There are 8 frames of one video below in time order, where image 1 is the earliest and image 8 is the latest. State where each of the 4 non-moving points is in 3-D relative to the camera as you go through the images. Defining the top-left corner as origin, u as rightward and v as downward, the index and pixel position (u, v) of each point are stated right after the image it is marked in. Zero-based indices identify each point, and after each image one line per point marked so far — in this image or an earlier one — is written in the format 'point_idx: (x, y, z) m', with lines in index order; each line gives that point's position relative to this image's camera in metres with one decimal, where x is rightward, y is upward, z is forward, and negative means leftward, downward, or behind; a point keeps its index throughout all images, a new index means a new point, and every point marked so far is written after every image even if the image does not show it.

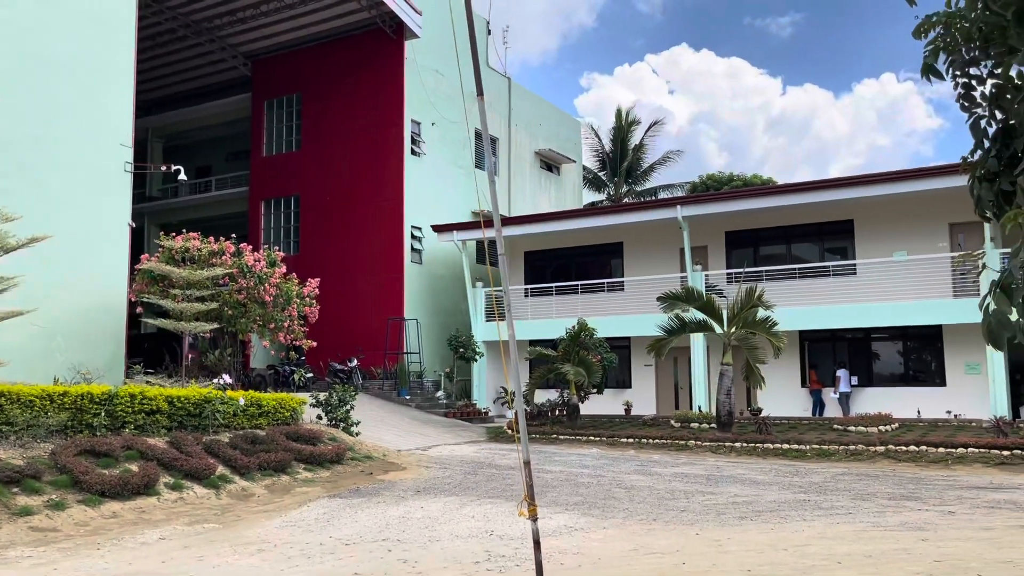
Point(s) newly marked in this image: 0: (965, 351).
0: (+9.6, -1.3, +17.9) m
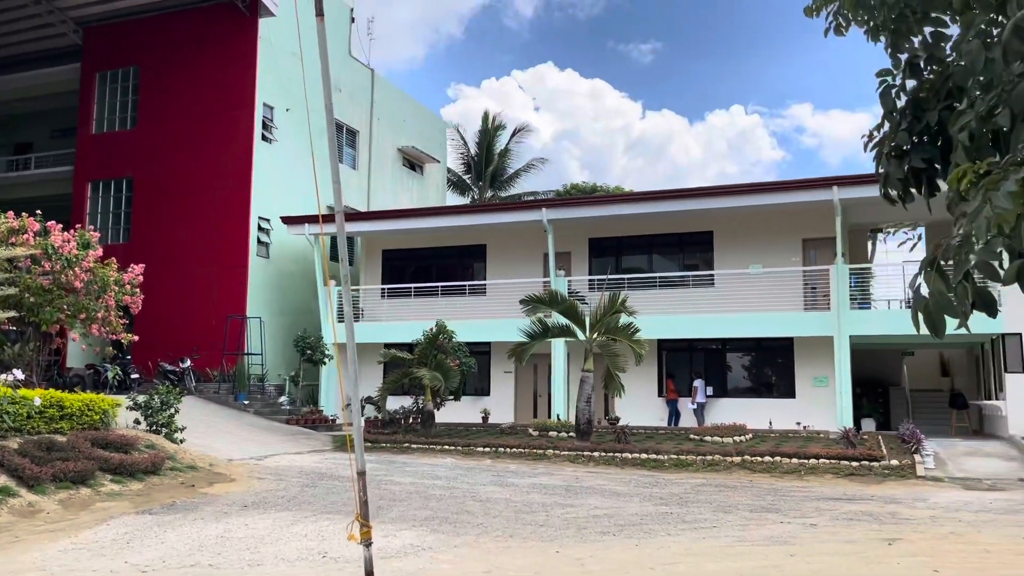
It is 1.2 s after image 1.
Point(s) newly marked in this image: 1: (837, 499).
0: (+6.6, -1.6, +18.3) m
1: (+4.2, -2.7, +10.9) m
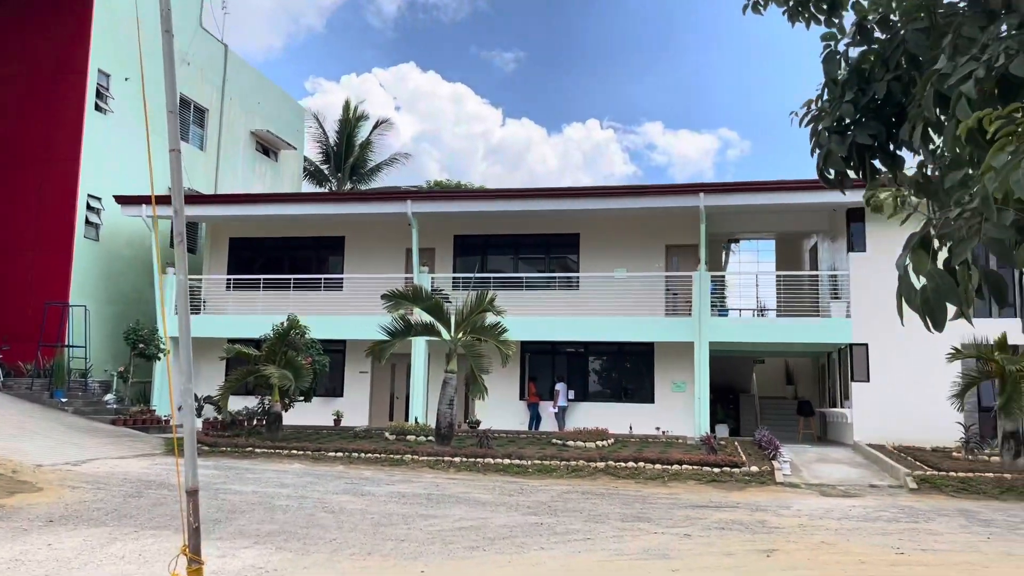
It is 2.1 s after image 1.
0: (+3.5, -1.8, +18.4) m
1: (+2.4, -2.8, +10.7) m
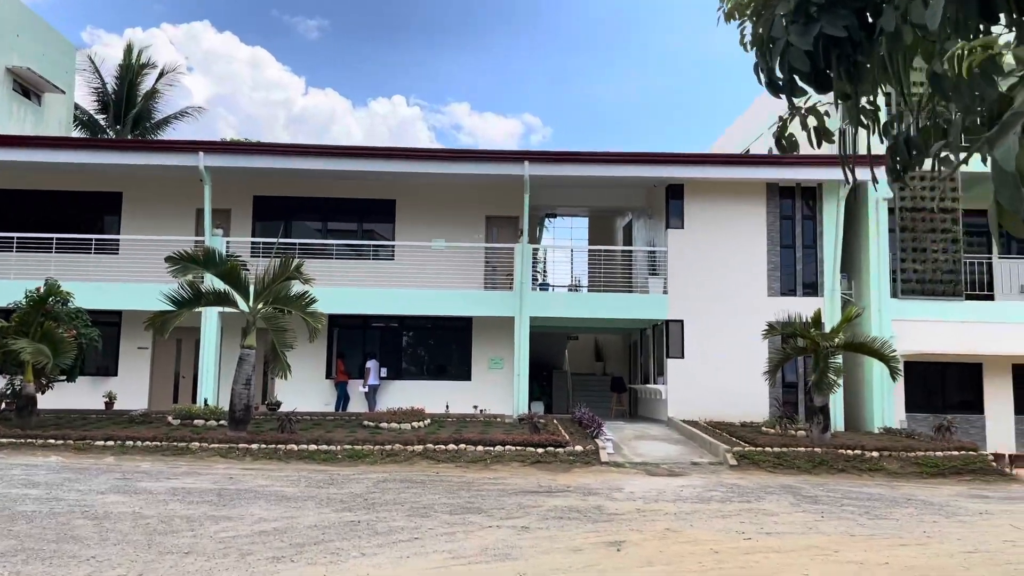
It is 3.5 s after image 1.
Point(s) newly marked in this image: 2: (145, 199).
0: (-0.4, -1.2, +17.6) m
1: (+0.3, -2.4, +9.8) m
2: (-7.8, +1.9, +17.9) m
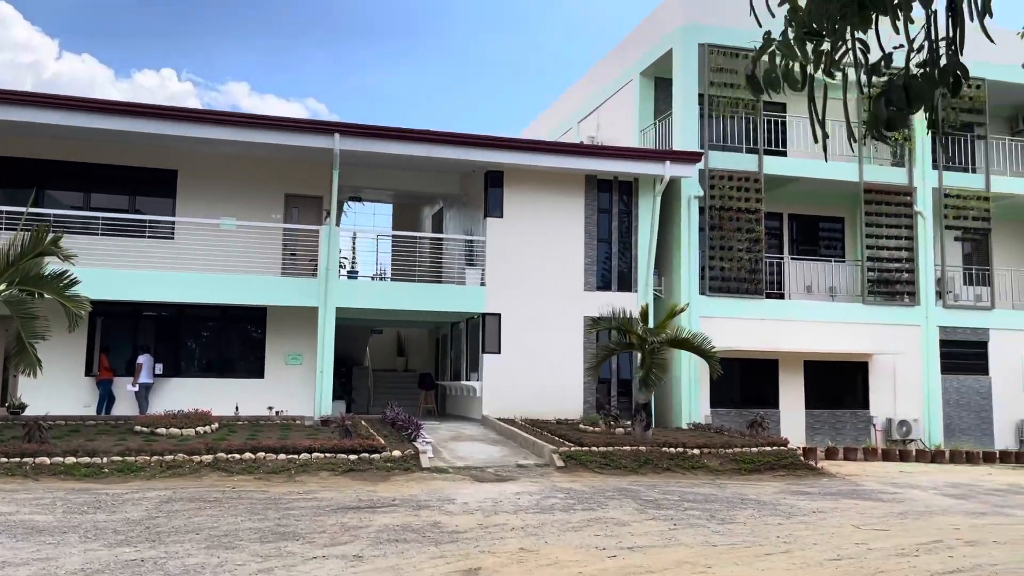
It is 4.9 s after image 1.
0: (-4.2, -0.9, +15.8) m
1: (-1.6, -2.2, +8.5) m
2: (-11.3, +2.3, +14.2) m
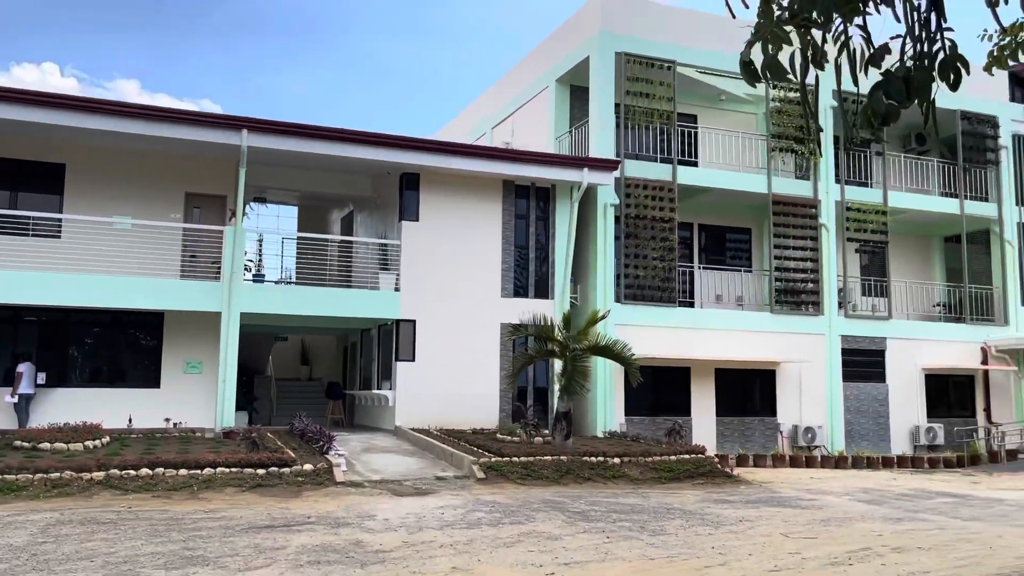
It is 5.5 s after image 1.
0: (-5.7, -1.0, +14.9) m
1: (-2.3, -2.2, +7.9) m
2: (-12.5, +2.3, +12.5) m
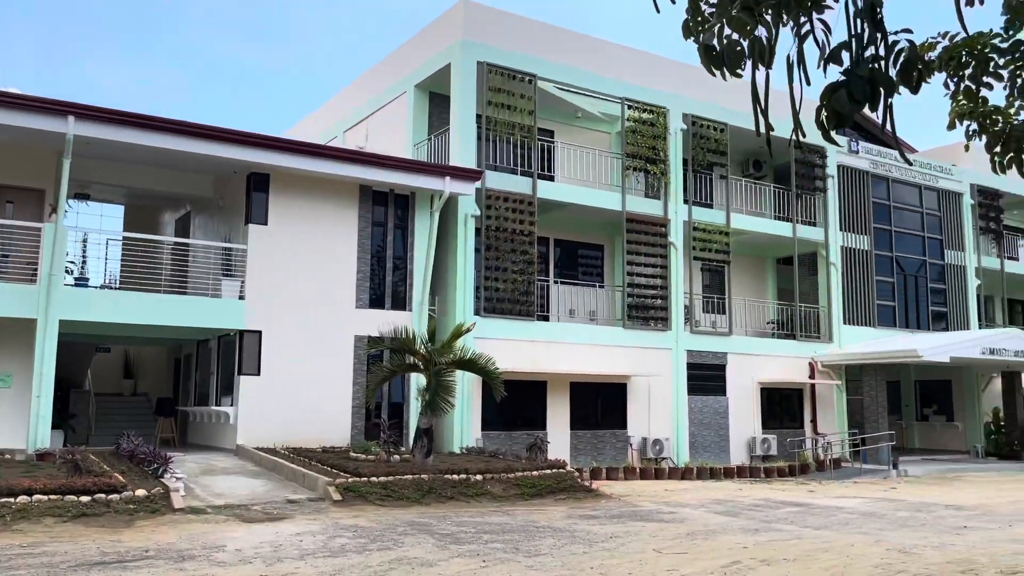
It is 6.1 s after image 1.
0: (-8.0, -1.1, +13.1) m
1: (-3.4, -2.3, +6.9) m
2: (-14.2, +2.5, +9.5) m
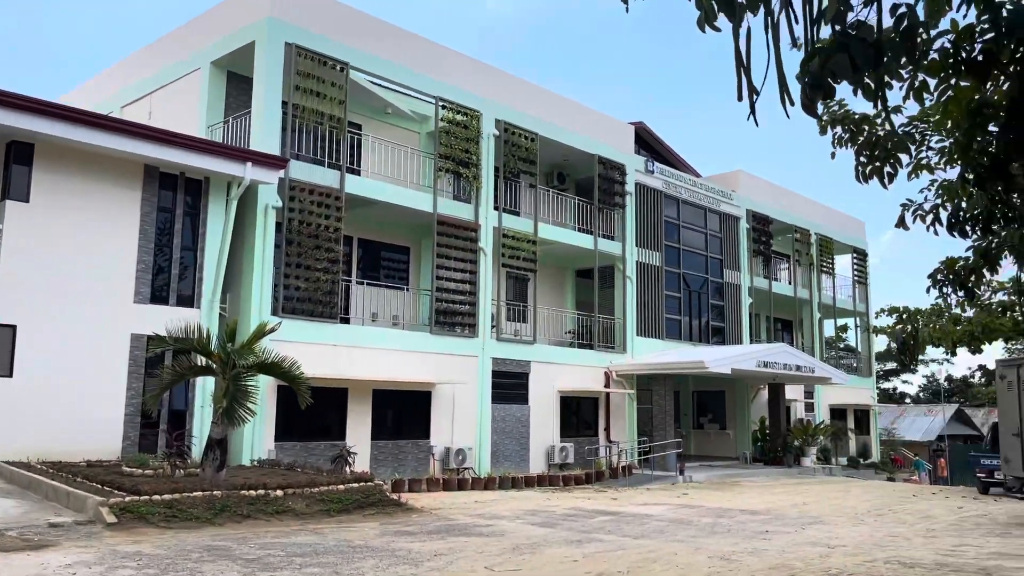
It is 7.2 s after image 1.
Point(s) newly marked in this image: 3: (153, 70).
0: (-10.5, -0.7, +10.0) m
1: (-4.5, -2.1, +5.2) m
2: (-15.5, +3.1, +5.1) m
3: (-7.8, +4.8, +18.4) m
